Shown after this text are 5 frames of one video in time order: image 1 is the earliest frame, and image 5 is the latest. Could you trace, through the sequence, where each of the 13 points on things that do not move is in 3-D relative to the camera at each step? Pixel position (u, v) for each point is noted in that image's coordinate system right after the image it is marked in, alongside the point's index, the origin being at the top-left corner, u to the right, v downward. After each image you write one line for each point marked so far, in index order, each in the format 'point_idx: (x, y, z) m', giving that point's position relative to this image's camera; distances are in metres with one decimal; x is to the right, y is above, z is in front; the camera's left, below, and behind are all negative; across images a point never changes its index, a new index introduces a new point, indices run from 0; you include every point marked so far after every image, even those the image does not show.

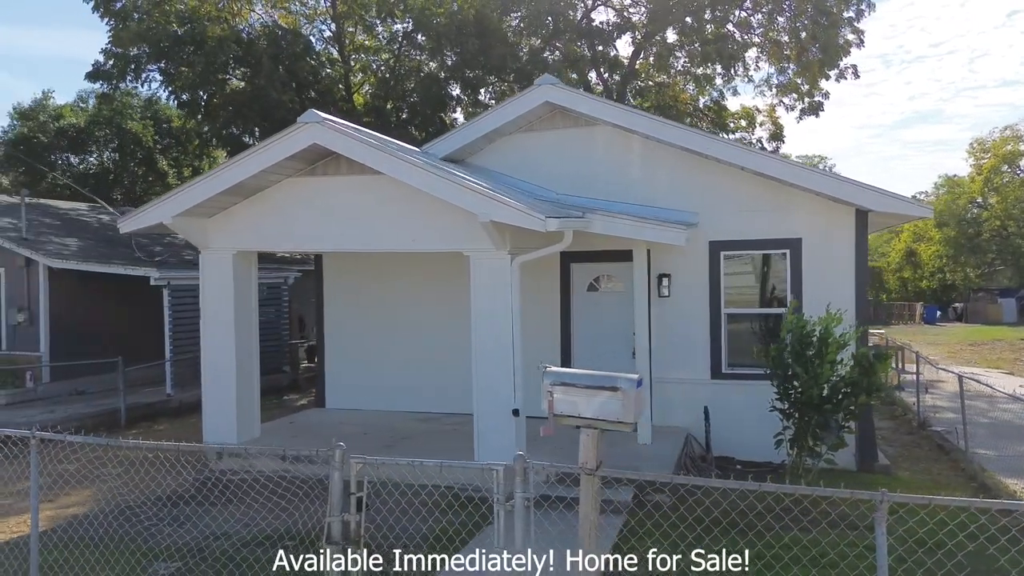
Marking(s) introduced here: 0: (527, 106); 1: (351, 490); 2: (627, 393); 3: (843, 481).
0: (+0.1, +2.1, +9.4) m
1: (-0.8, -1.0, +4.1) m
2: (+0.5, -0.5, +3.7) m
3: (+3.4, -2.0, +8.2) m
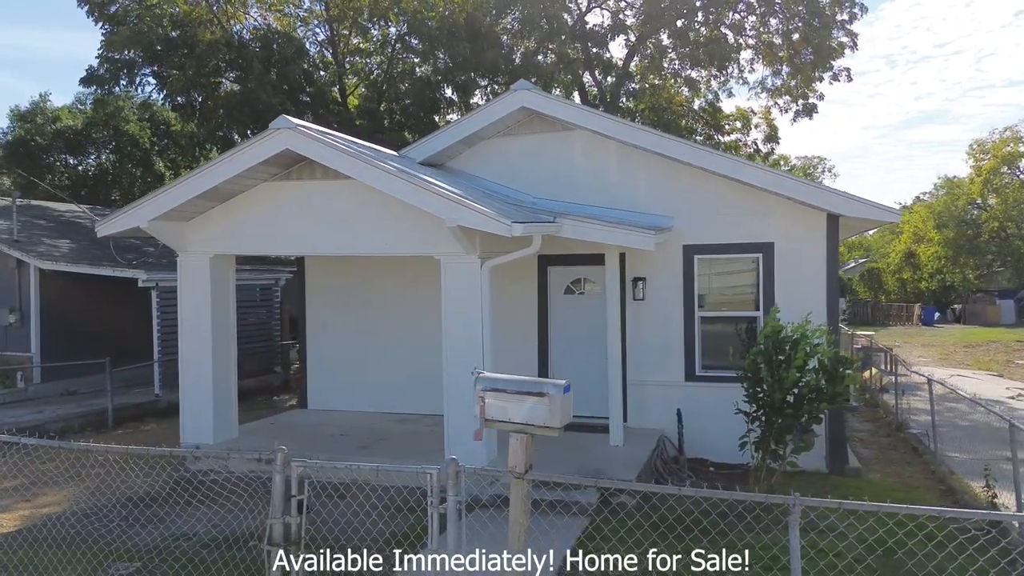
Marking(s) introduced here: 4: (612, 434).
0: (-0.1, +2.1, +9.5) m
1: (-1.1, -1.1, +4.2) m
2: (+0.2, -0.5, +3.8) m
3: (+3.1, -2.0, +8.3) m
4: (+1.1, -1.5, +8.5) m
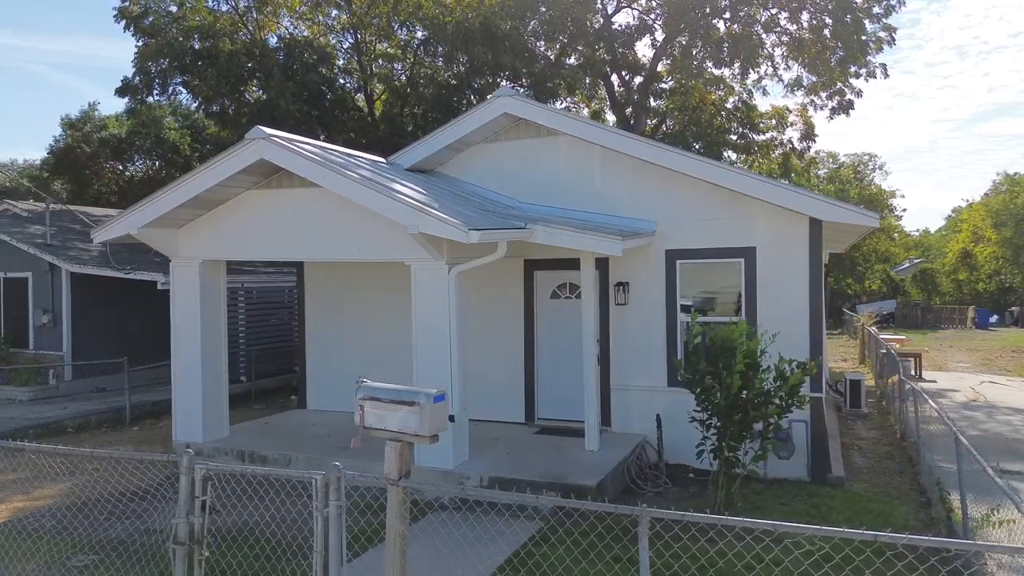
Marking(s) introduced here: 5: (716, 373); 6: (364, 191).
0: (-0.3, +2.0, +9.6) m
1: (-1.7, -1.1, +4.4) m
2: (-0.4, -0.6, +3.9) m
3: (+2.8, -2.1, +8.1) m
4: (+0.8, -1.6, +8.5) m
5: (+1.8, -0.7, +7.0) m
6: (-1.4, +0.9, +7.5) m
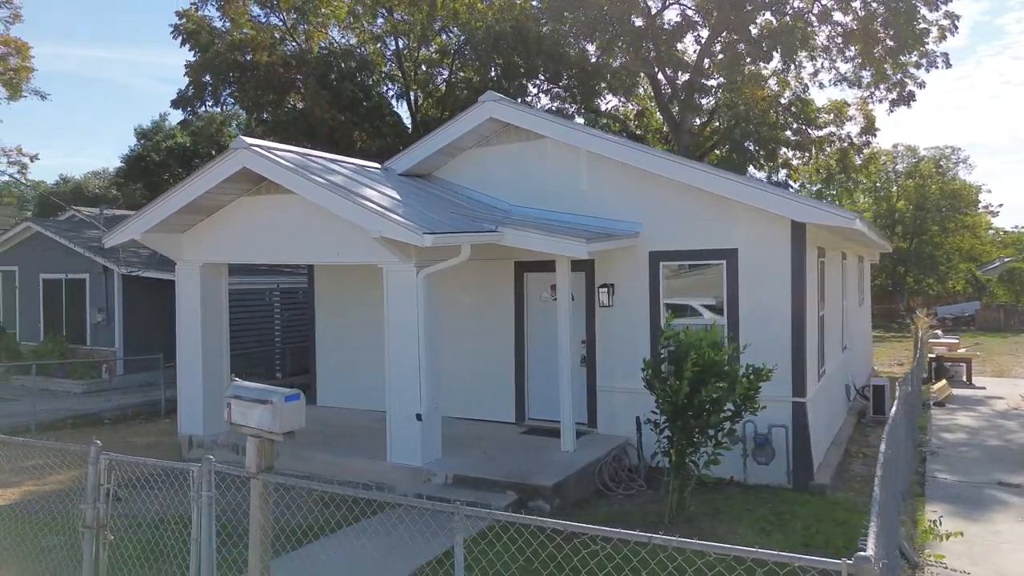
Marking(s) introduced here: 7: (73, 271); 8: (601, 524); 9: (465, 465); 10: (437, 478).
0: (-0.5, +2.0, +9.8) m
1: (-2.4, -1.1, +4.8) m
2: (-1.2, -0.6, +4.1) m
3: (+2.5, -2.1, +8.0) m
4: (+0.5, -1.6, +8.6) m
5: (+1.4, -0.8, +6.9) m
6: (-1.7, +0.9, +7.8) m
7: (-8.6, +0.3, +15.7) m
8: (+0.8, -2.1, +7.2) m
9: (-0.5, -1.8, +8.2) m
10: (-0.7, -1.9, +8.0) m
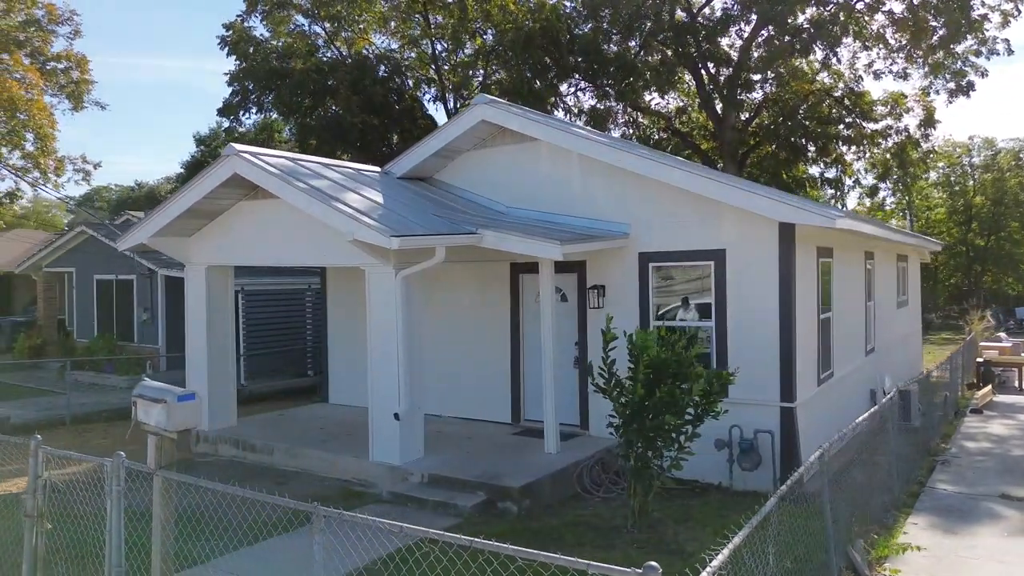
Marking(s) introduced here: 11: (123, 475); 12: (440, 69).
0: (-0.5, +2.0, +9.8) m
1: (-3.0, -1.2, +5.1) m
2: (-1.8, -0.6, +4.3) m
3: (+2.2, -2.1, +7.8) m
4: (+0.4, -1.6, +8.6) m
5: (+1.0, -0.8, +6.8) m
6: (-2.0, +0.9, +8.0) m
7: (-8.0, +0.3, +16.6) m
8: (+0.5, -2.1, +7.1) m
9: (-0.7, -1.8, +8.2) m
10: (-1.0, -1.9, +8.1) m
11: (-2.2, -1.1, +4.5) m
12: (-1.8, +5.4, +19.7) m
